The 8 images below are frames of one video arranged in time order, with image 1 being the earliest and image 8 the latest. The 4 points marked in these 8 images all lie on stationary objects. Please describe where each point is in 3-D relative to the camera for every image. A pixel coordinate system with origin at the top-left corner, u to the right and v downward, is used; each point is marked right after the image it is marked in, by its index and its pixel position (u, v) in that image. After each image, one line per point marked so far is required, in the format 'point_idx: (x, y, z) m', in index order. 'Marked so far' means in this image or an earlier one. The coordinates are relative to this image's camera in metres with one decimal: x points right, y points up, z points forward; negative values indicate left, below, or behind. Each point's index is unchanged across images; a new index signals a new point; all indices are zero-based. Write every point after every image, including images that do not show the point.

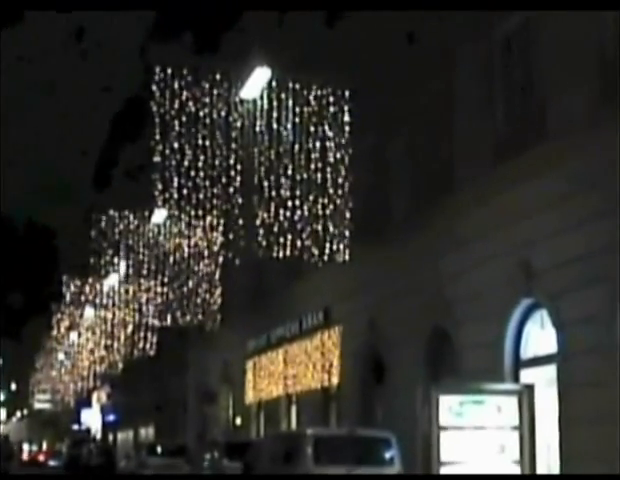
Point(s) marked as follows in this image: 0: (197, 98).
0: (-0.9, +1.1, +13.0) m
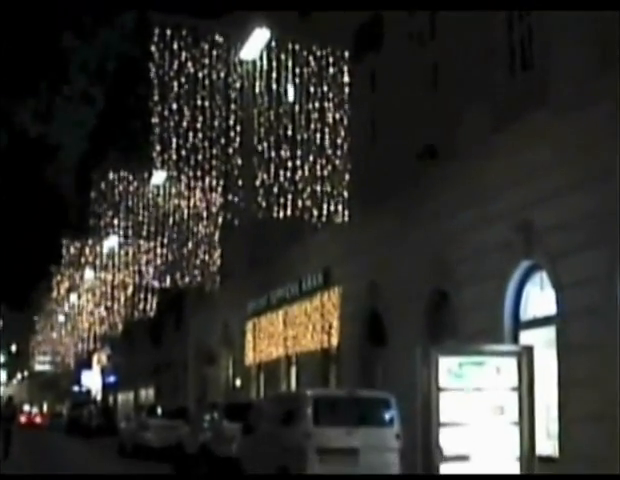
0: (-0.9, +1.4, +12.9) m
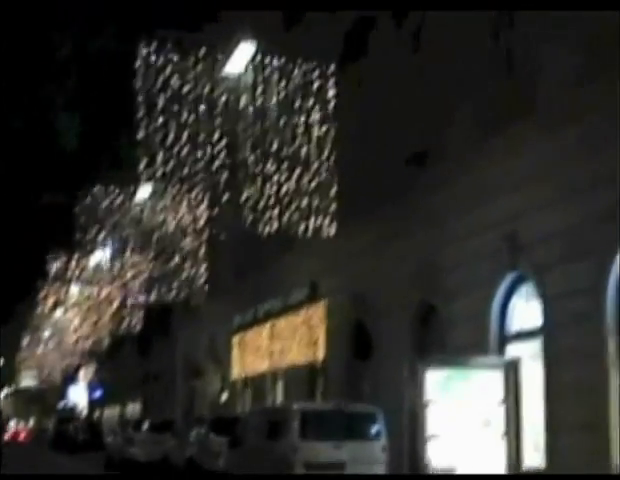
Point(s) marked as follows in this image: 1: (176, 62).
0: (-1.0, +1.3, +12.9) m
1: (-1.0, +1.4, +12.9) m
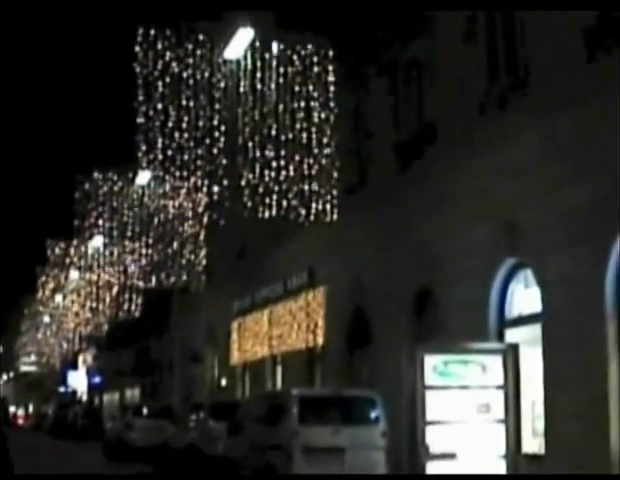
0: (-1.0, +1.4, +12.9) m
1: (-1.1, +1.5, +12.9) m
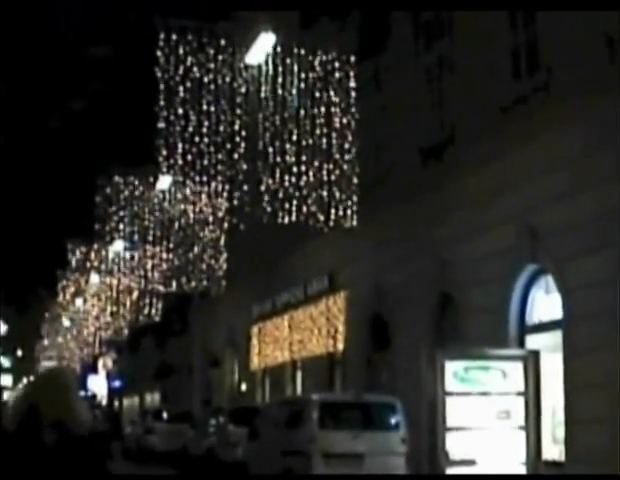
0: (-0.8, +1.3, +12.9) m
1: (-0.9, +1.4, +12.9) m
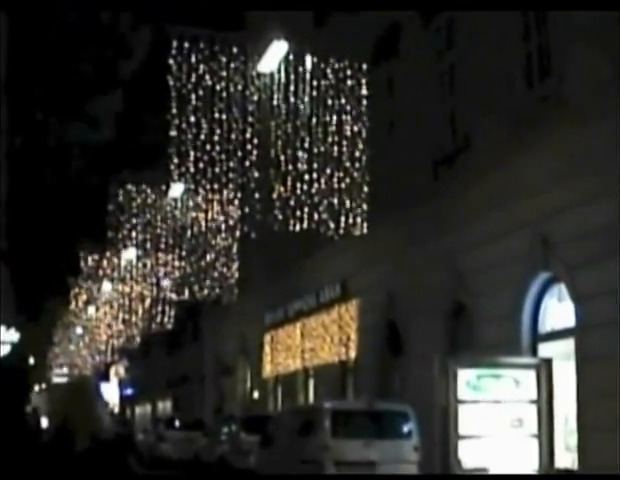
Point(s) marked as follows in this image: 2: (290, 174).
0: (-0.7, +1.3, +12.9) m
1: (-0.8, +1.4, +12.9) m
2: (-0.2, +0.6, +14.0) m
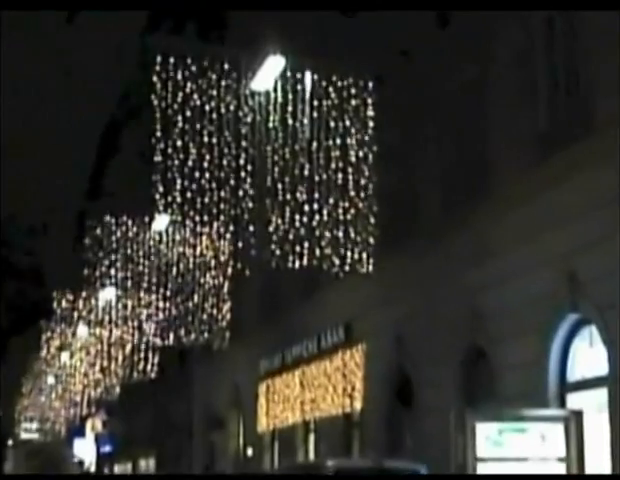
0: (-0.7, +1.0, +11.5) m
1: (-0.8, +1.1, +11.5) m
2: (-0.2, +0.3, +12.6) m
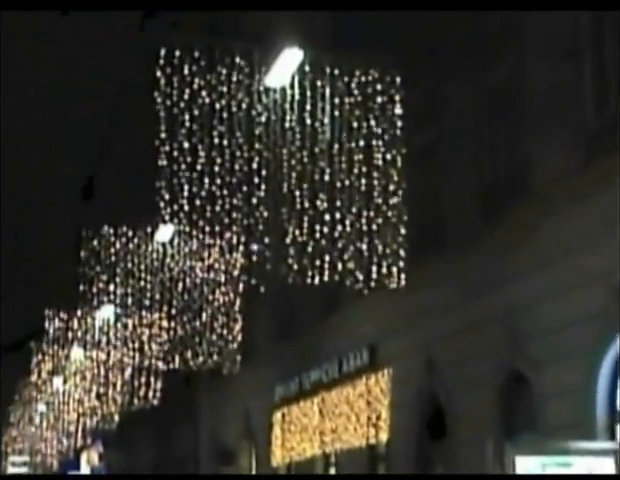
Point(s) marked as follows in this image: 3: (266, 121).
0: (-0.6, +1.0, +10.3) m
1: (-0.7, +1.0, +10.3) m
2: (0.0, +0.2, +11.4) m
3: (-0.3, +0.8, +10.9) m
